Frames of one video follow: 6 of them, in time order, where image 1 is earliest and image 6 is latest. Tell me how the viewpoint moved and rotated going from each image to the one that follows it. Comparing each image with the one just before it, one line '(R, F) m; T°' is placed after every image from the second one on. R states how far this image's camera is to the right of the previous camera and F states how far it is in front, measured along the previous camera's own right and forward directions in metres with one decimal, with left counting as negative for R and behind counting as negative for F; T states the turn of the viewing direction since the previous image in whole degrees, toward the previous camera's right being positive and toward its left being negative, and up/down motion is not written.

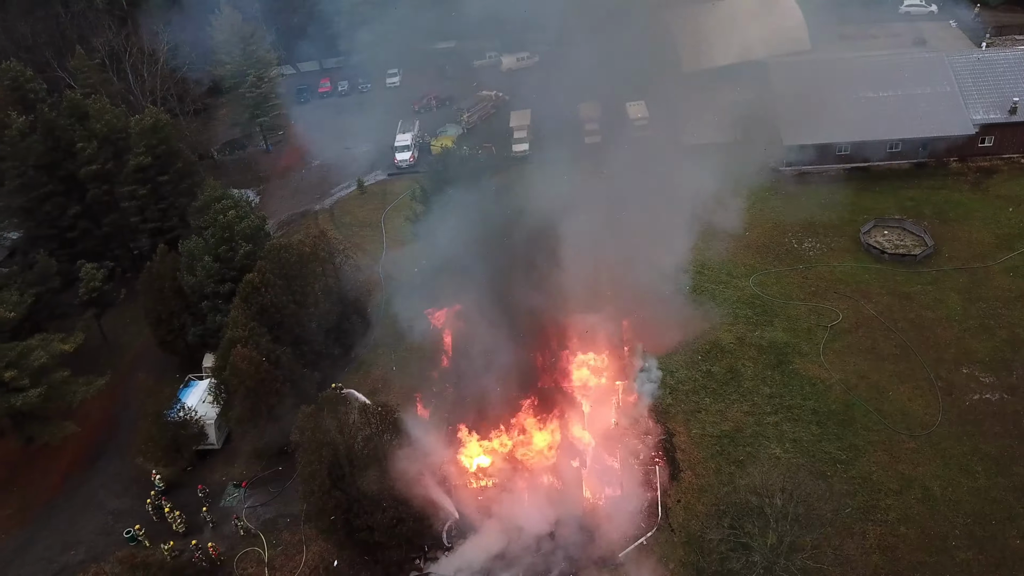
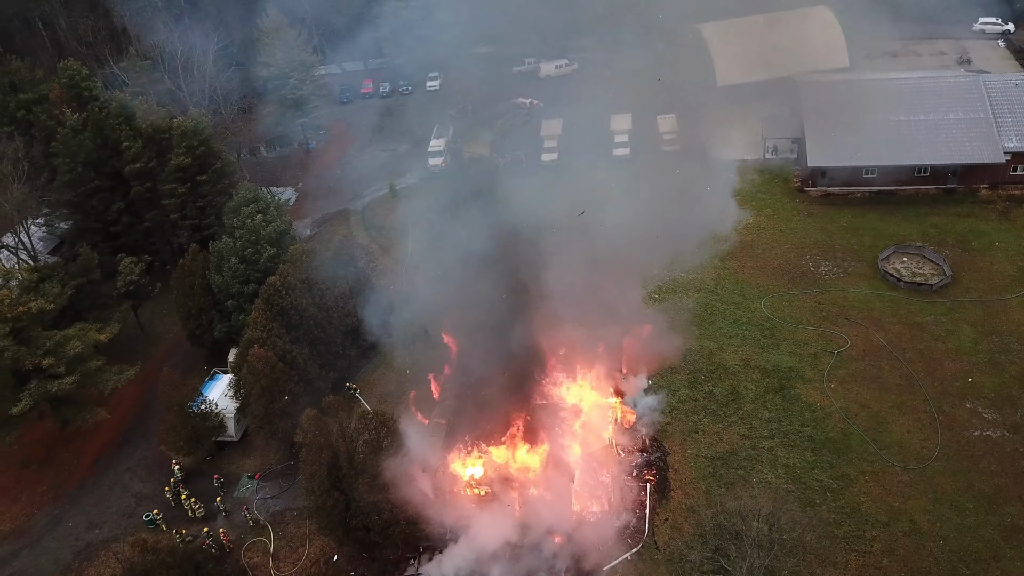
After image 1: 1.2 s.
(+0.3, -0.2) m; -3°
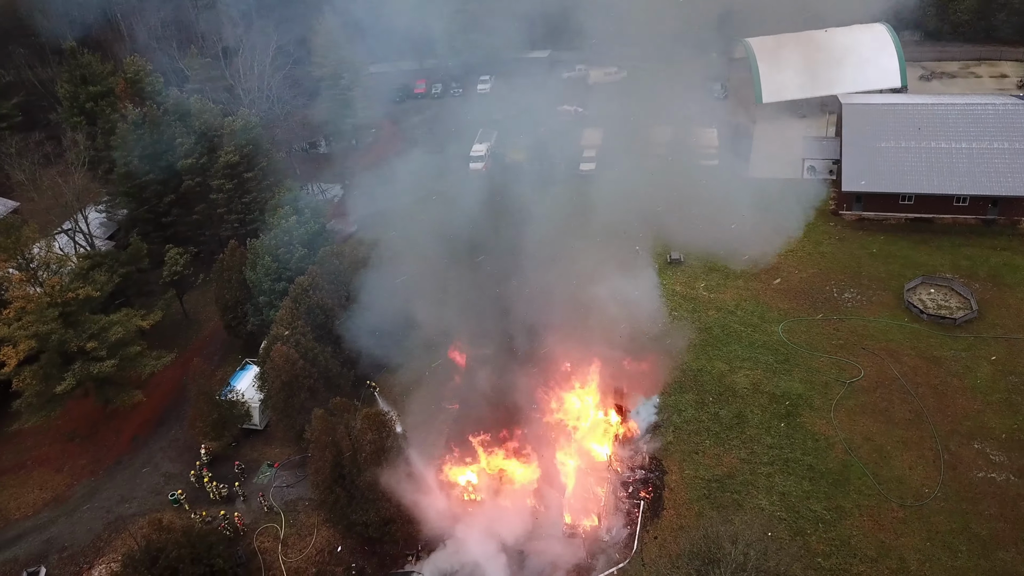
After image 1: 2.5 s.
(+0.4, -0.2) m; -4°
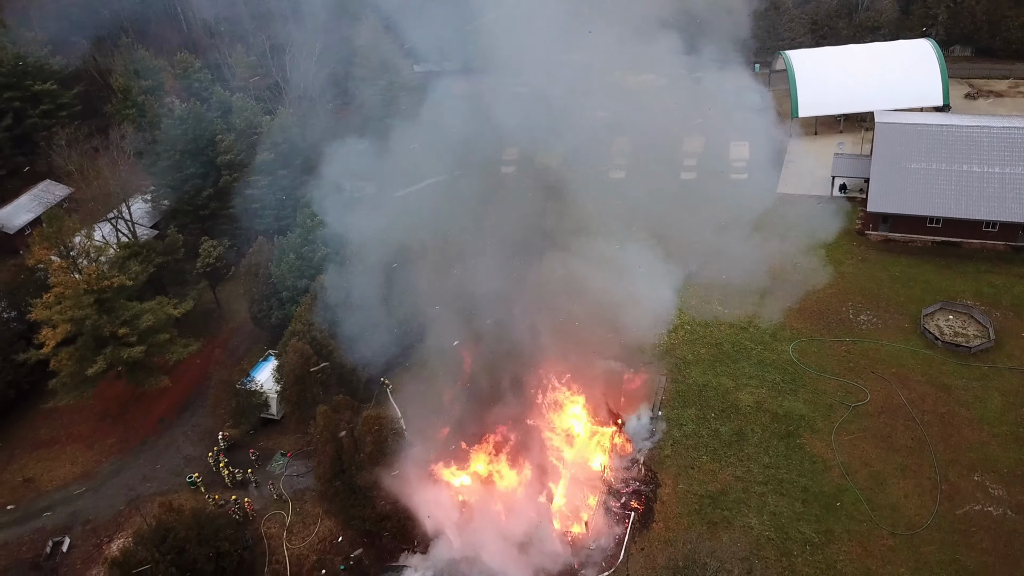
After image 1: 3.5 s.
(+0.3, -0.2) m; -3°
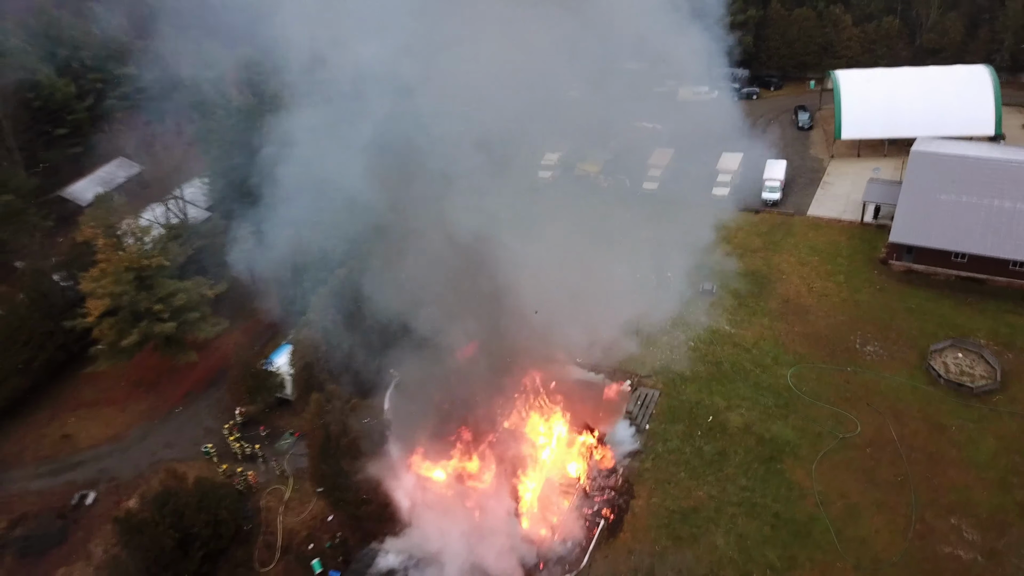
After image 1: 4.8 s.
(+0.6, -0.2) m; -4°
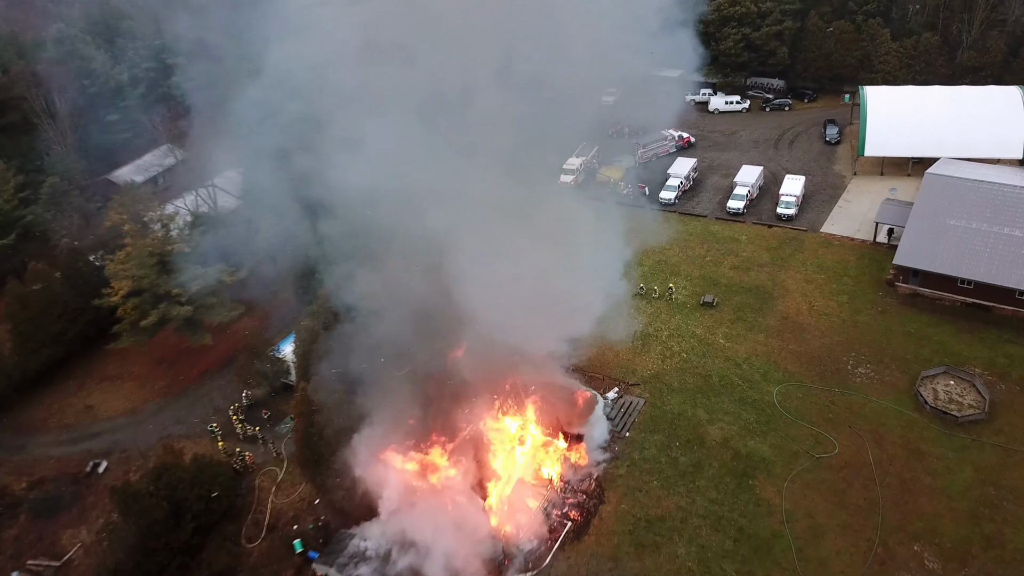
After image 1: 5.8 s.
(+0.5, -0.2) m; -3°
